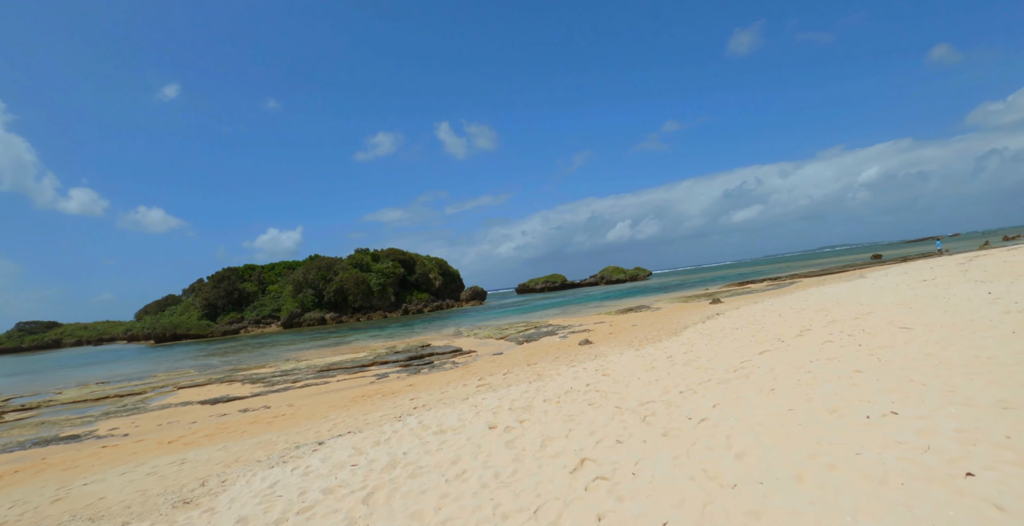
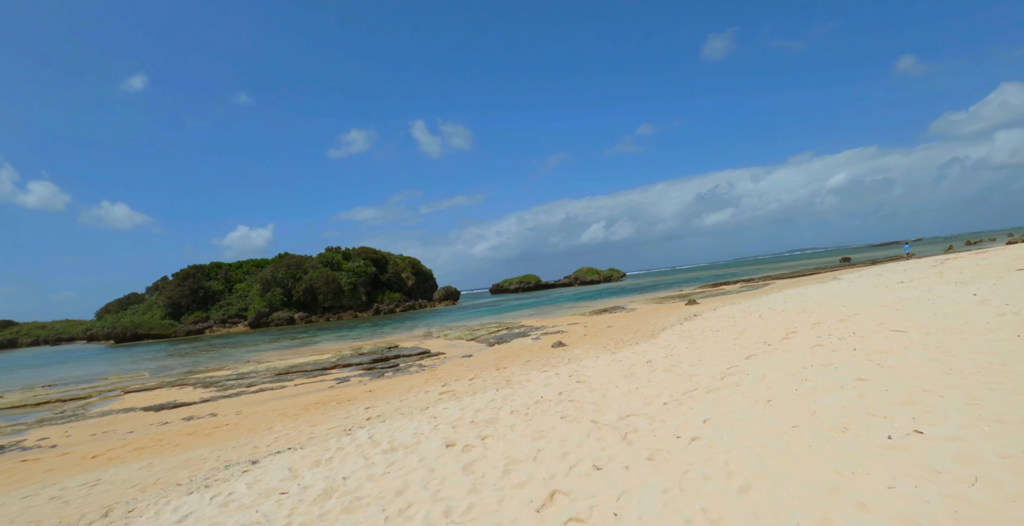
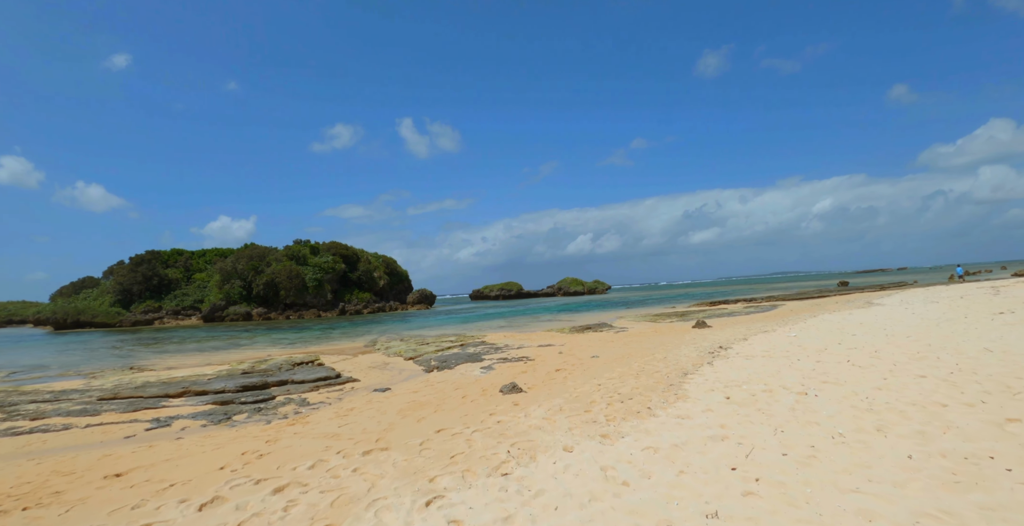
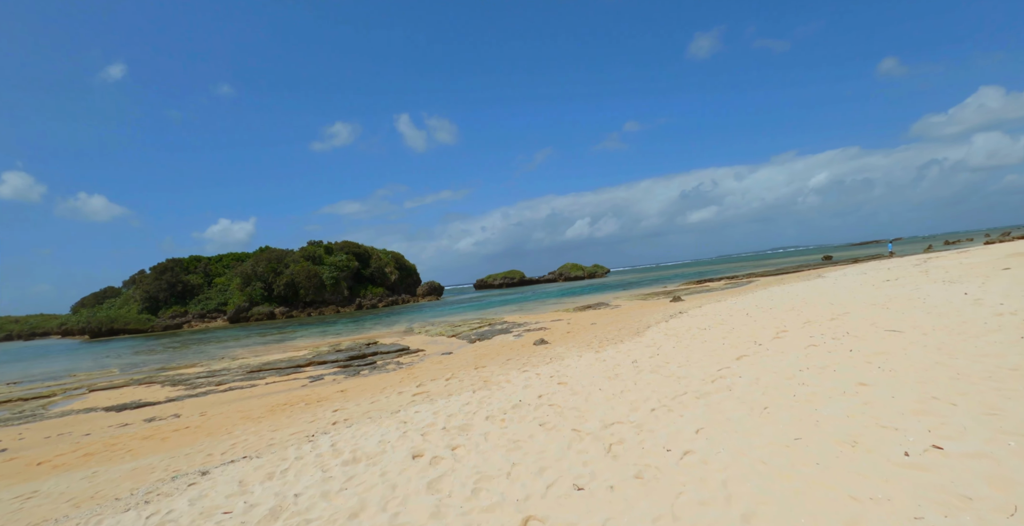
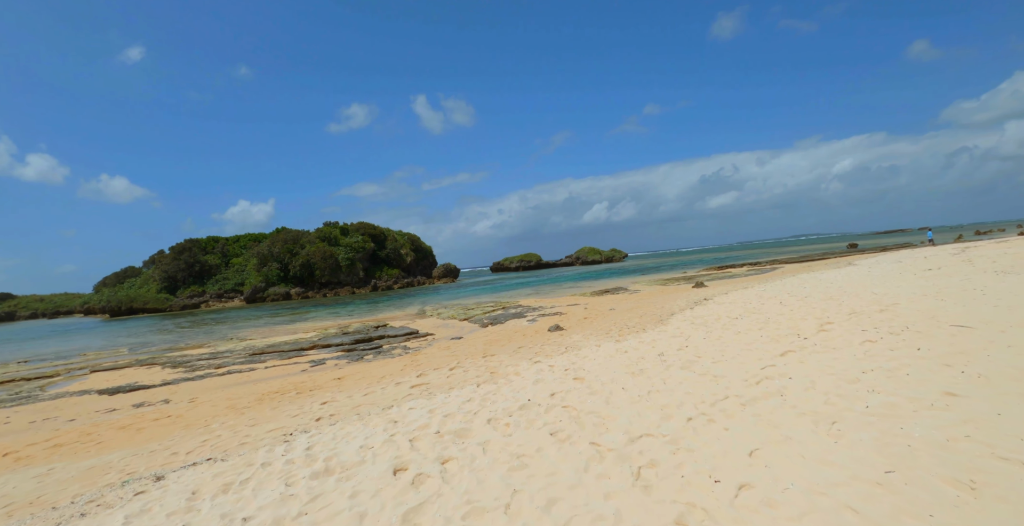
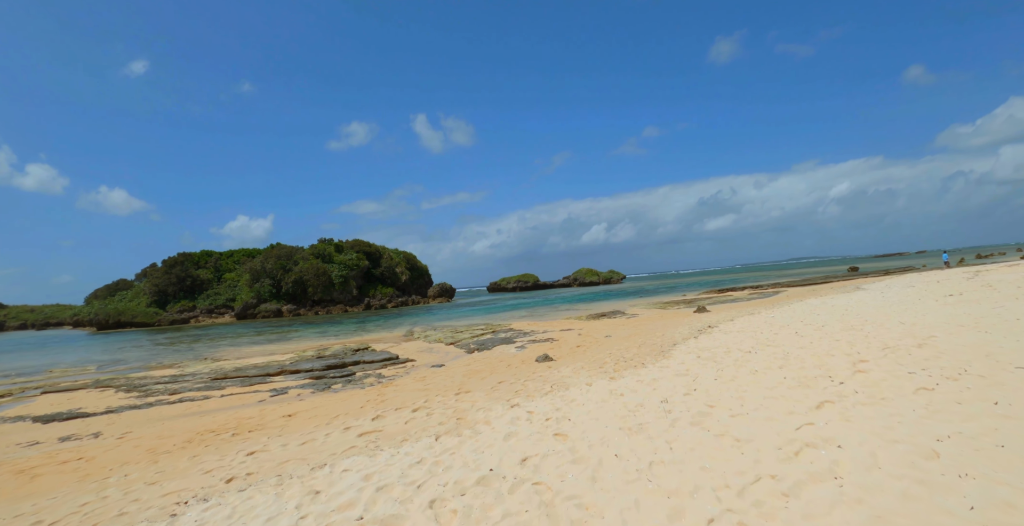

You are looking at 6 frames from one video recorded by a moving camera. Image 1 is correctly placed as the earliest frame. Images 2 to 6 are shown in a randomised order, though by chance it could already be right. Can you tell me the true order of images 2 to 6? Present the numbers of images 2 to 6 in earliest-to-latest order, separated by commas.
2, 4, 5, 6, 3
